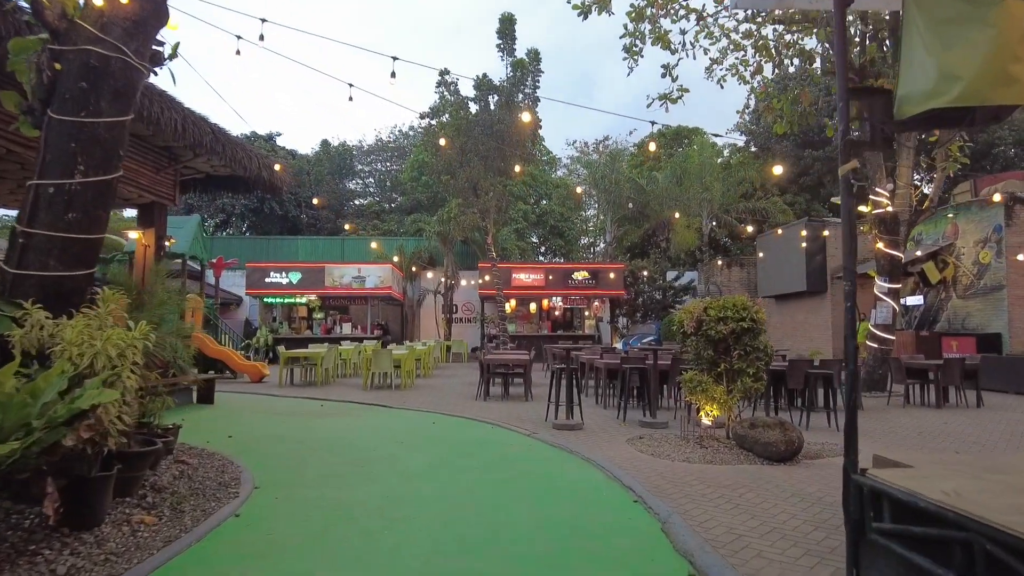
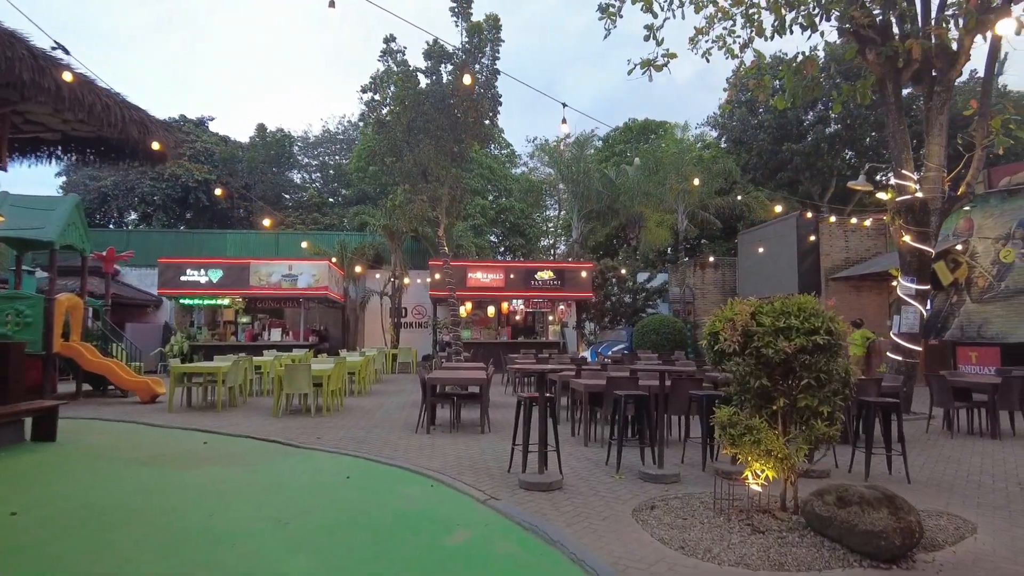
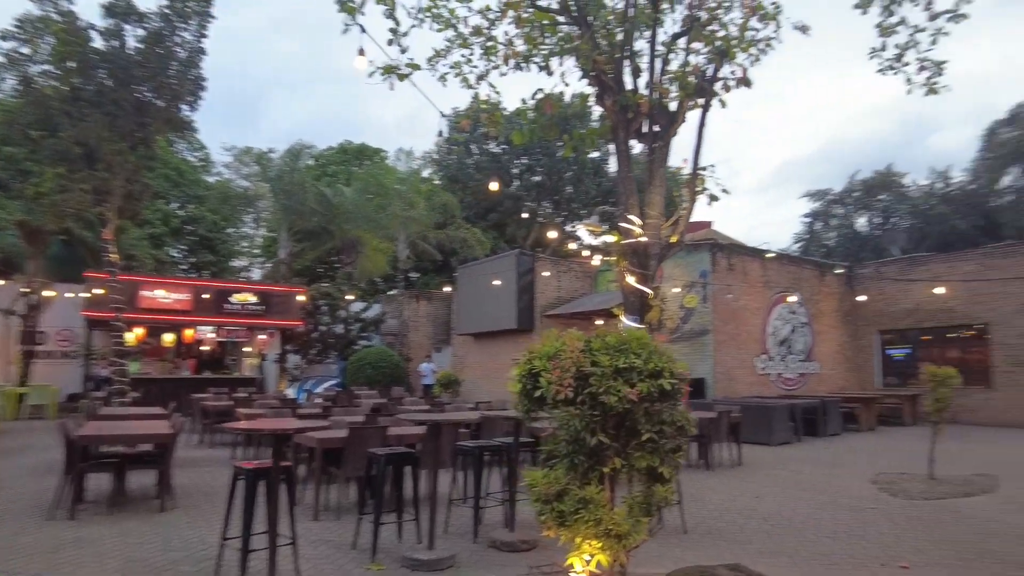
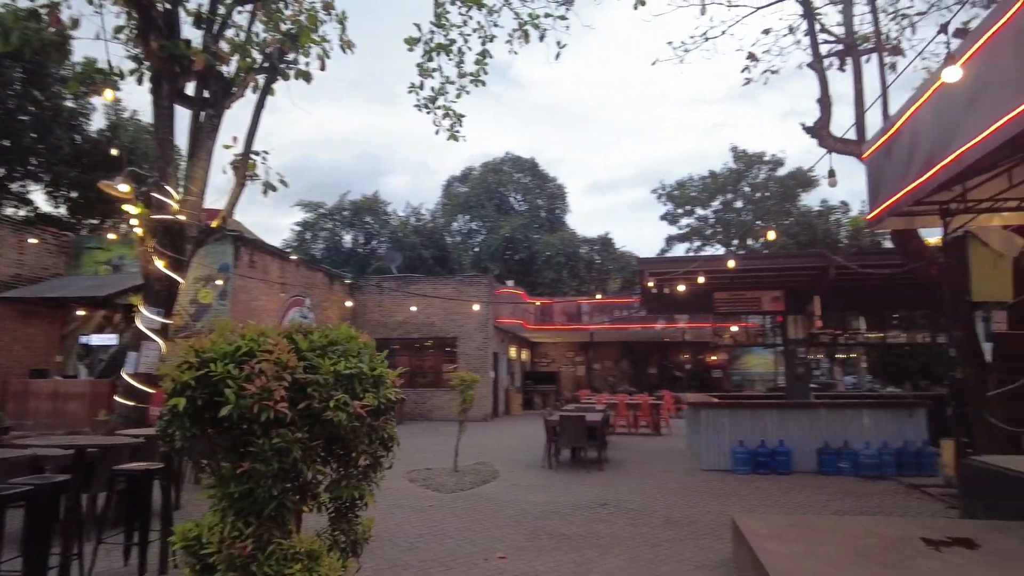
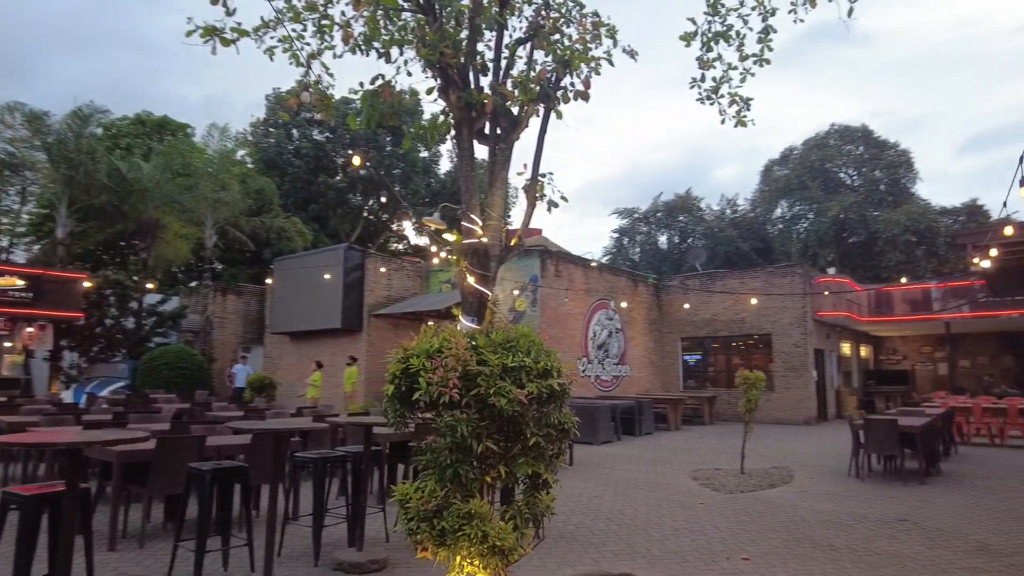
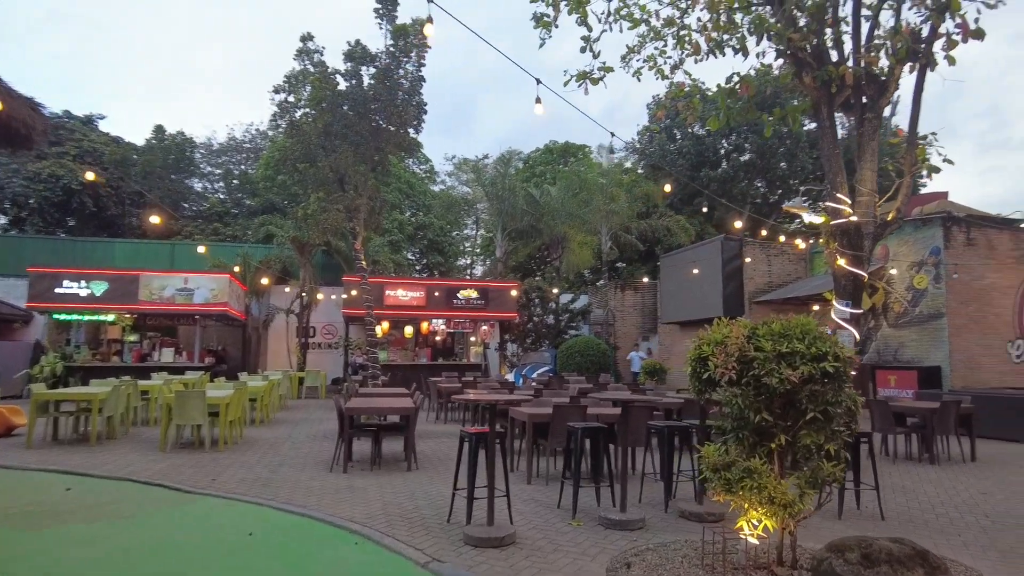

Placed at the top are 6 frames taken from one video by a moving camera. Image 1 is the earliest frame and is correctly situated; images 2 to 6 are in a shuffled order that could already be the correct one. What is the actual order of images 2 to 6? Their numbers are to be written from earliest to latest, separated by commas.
2, 6, 3, 5, 4
